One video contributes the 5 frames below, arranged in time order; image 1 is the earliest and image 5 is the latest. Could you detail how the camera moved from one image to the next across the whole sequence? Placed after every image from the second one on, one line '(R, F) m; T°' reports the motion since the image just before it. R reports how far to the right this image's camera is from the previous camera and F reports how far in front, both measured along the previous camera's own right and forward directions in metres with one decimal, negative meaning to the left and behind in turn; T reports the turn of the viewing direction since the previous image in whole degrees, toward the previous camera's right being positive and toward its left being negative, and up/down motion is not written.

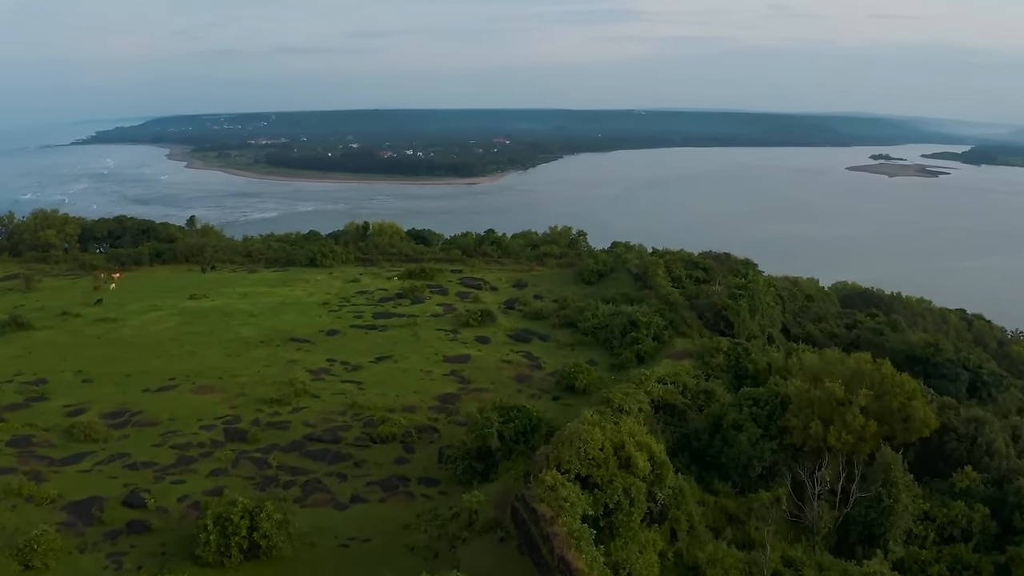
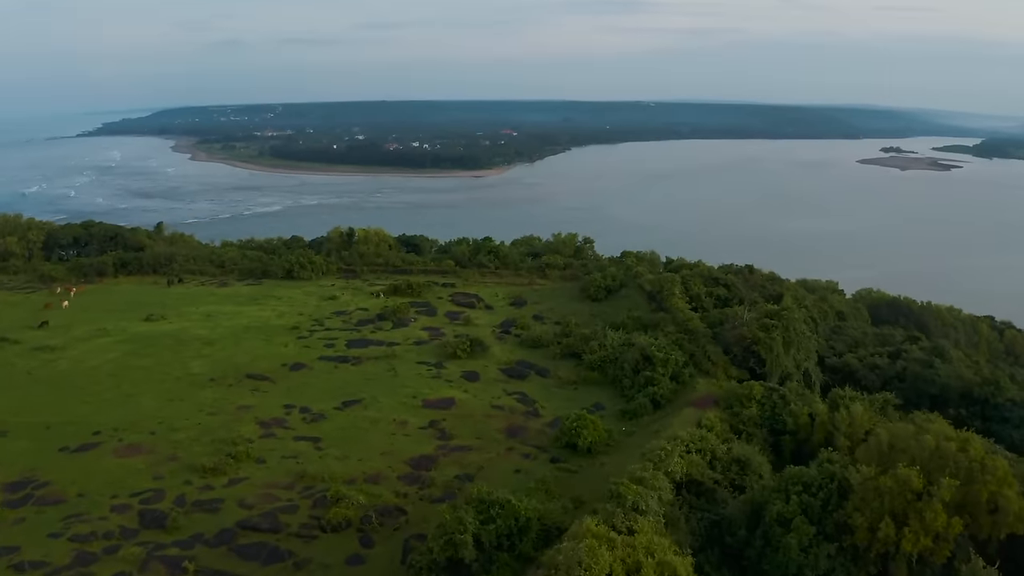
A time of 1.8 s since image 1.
(+0.3, +2.3) m; -1°
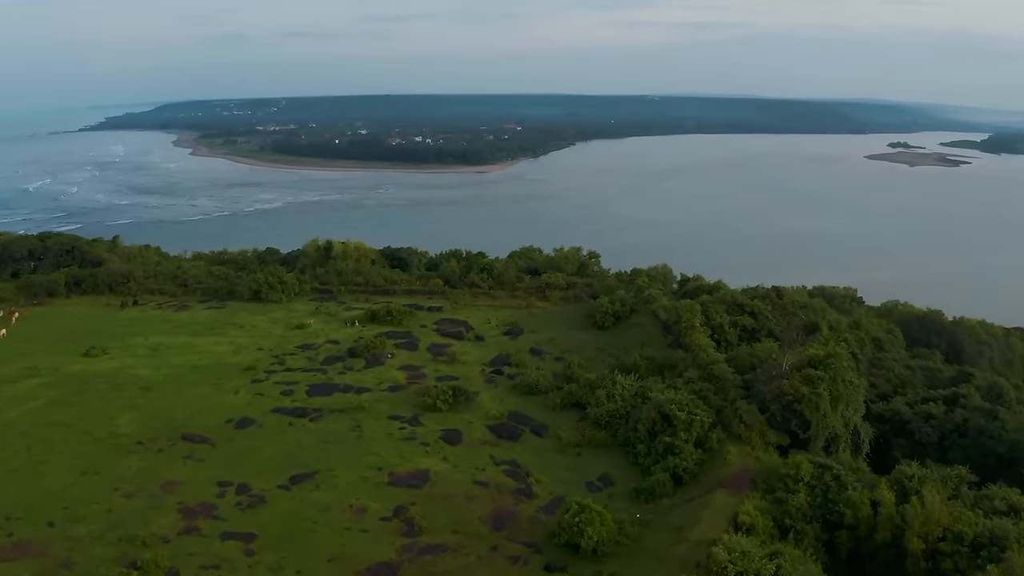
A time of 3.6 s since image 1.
(+0.2, +2.3) m; 0°
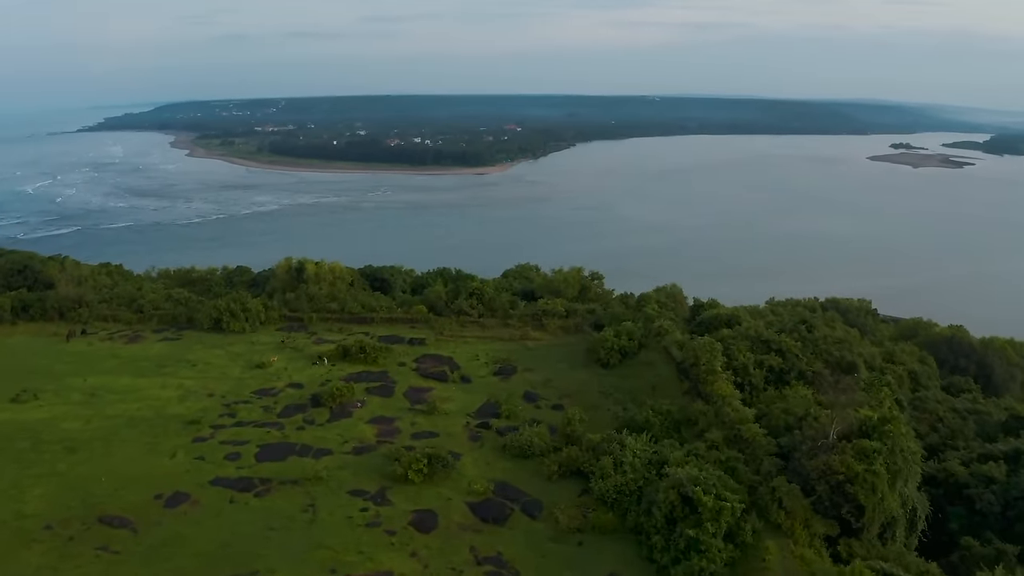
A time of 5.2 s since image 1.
(+0.2, +2.0) m; 0°
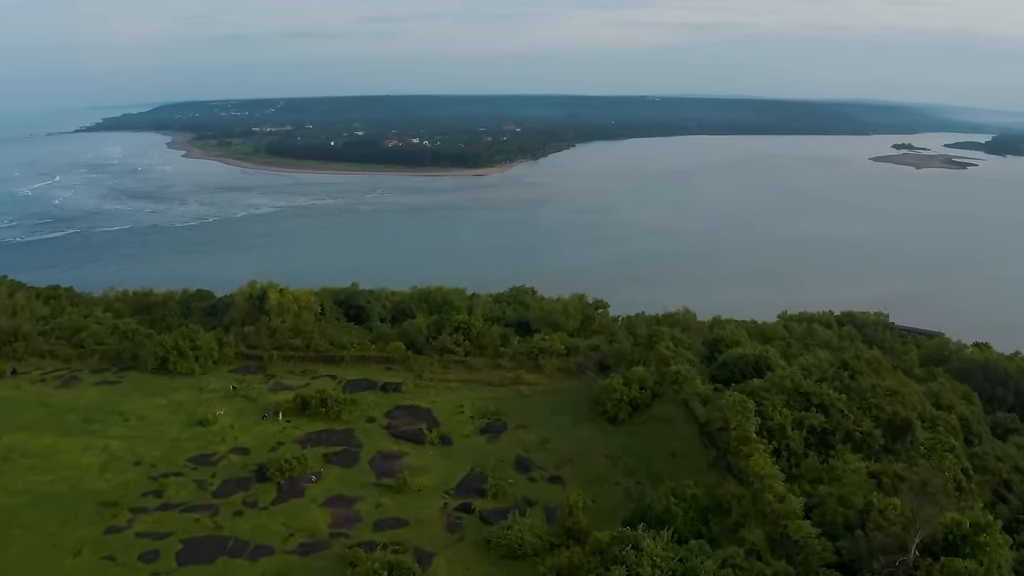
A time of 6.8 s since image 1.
(+0.2, +2.2) m; 0°
